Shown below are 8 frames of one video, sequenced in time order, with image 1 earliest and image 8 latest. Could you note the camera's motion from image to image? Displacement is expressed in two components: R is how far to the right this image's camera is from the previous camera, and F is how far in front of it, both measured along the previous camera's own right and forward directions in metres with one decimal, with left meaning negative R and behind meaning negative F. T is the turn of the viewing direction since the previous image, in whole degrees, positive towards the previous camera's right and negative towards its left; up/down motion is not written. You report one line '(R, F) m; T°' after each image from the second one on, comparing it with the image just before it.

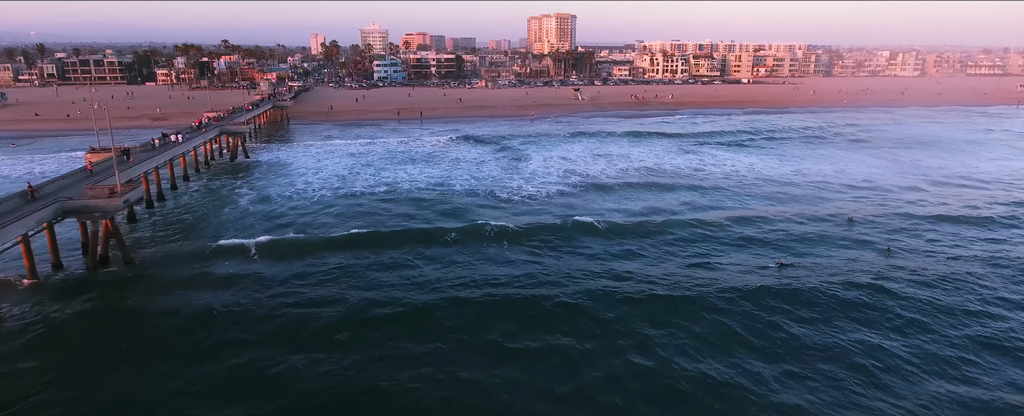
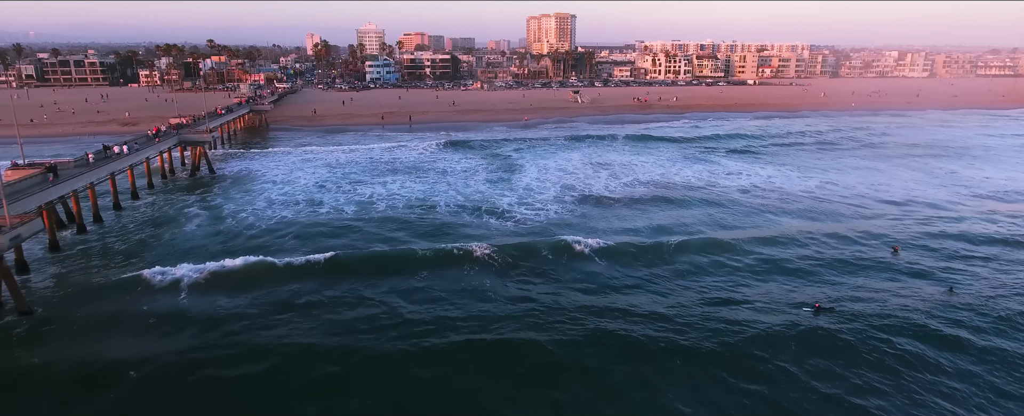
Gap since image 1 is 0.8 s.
(+0.3, +2.7) m; 0°
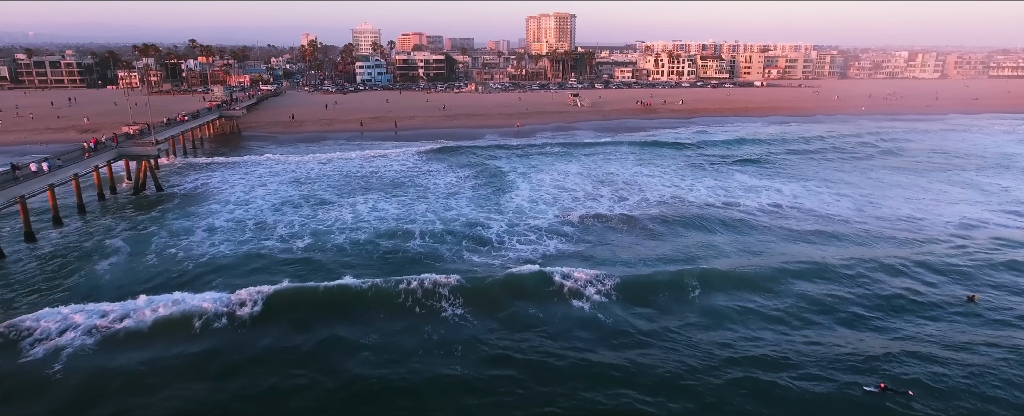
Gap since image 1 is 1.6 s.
(+0.3, +3.1) m; 0°
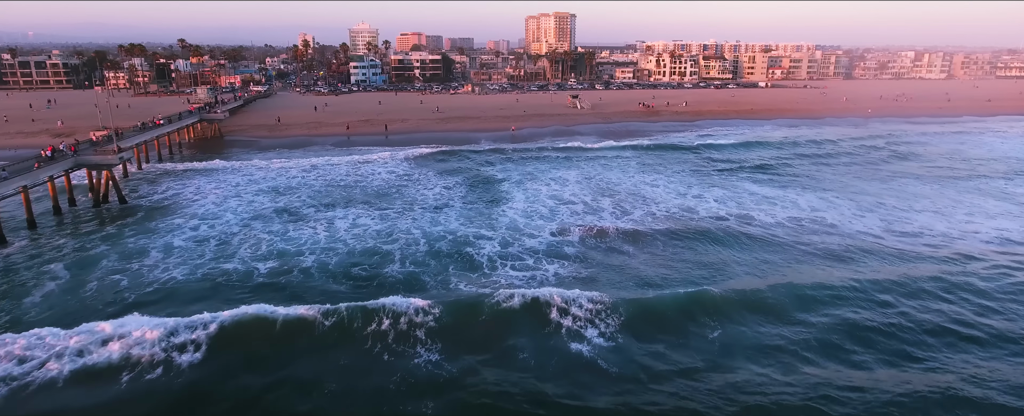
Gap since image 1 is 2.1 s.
(+0.2, +1.7) m; 0°
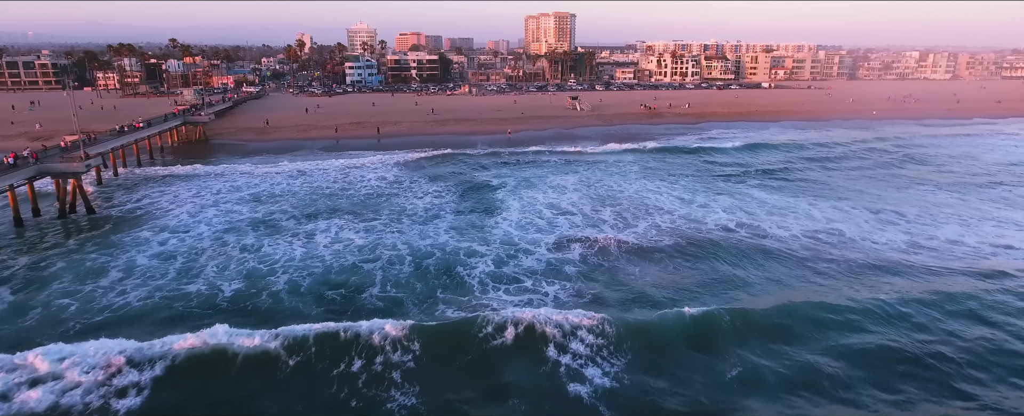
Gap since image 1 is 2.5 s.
(+0.1, +1.3) m; 0°
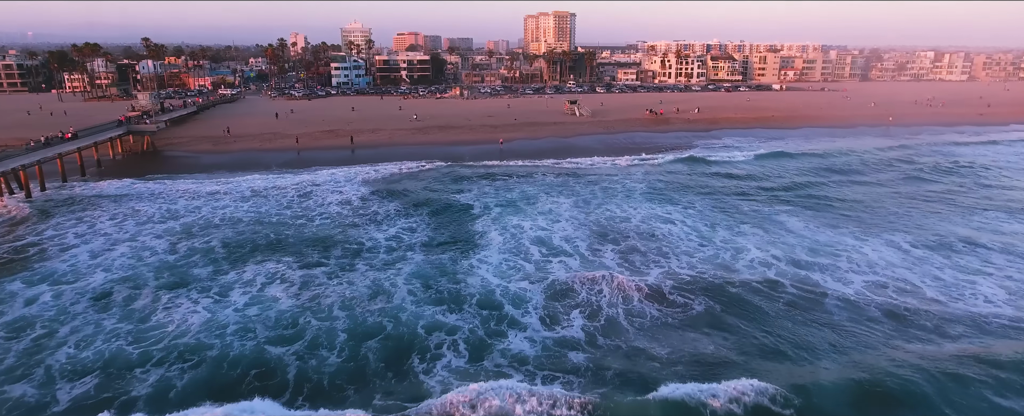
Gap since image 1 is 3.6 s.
(+0.4, +3.8) m; 0°
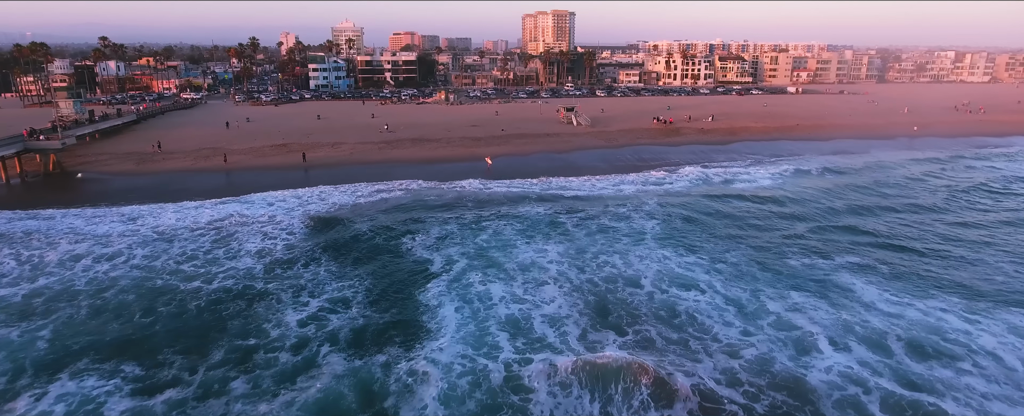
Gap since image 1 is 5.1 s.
(+0.6, +4.9) m; 0°
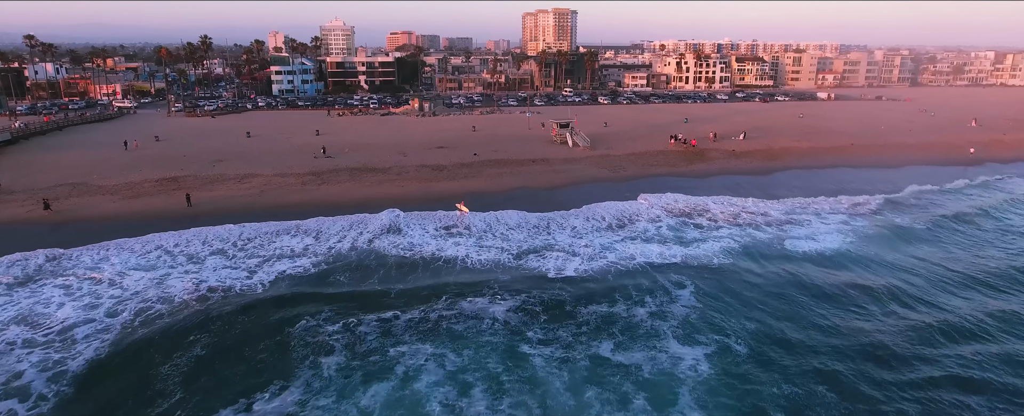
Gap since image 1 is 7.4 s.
(+1.0, +7.2) m; 0°
